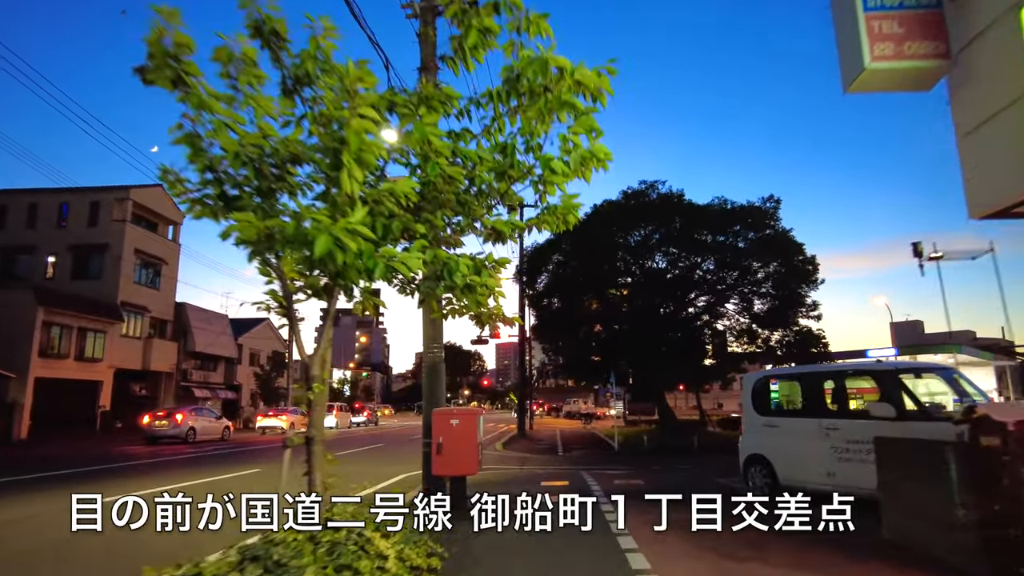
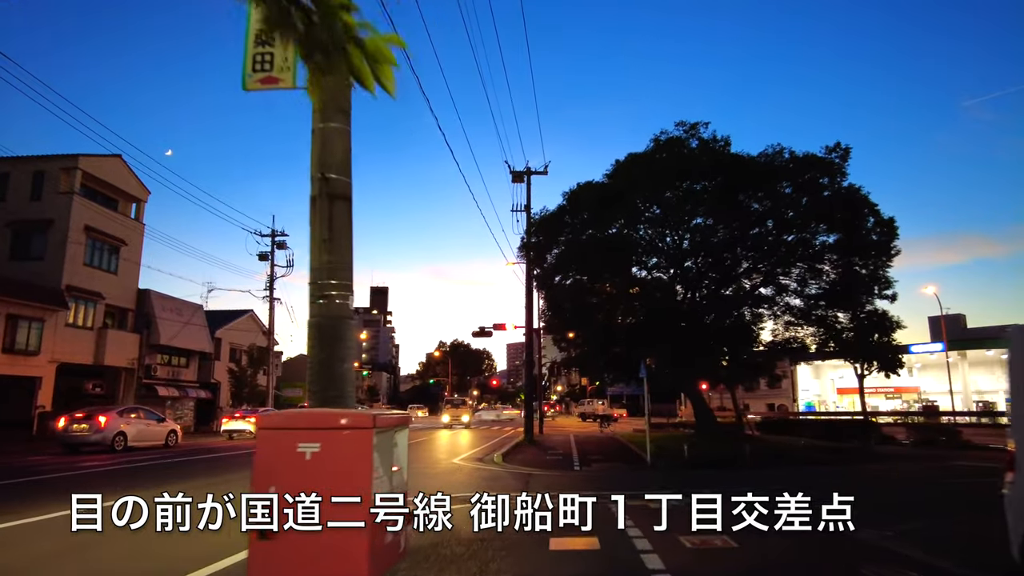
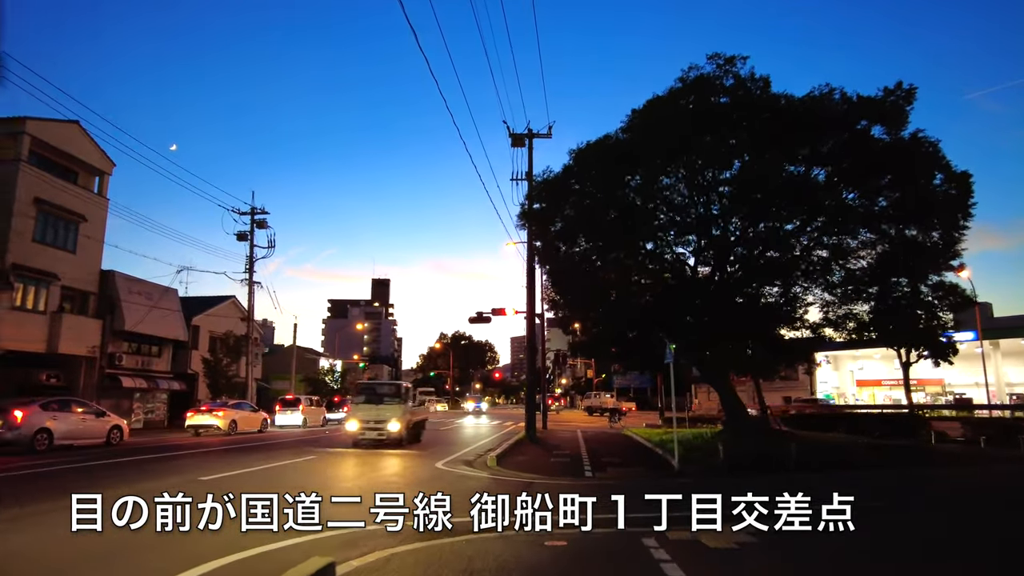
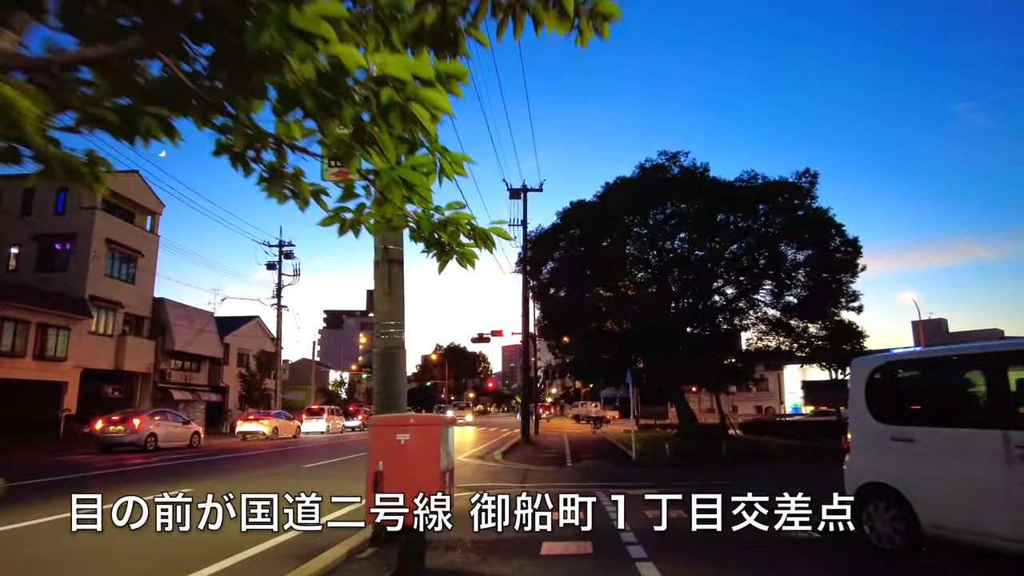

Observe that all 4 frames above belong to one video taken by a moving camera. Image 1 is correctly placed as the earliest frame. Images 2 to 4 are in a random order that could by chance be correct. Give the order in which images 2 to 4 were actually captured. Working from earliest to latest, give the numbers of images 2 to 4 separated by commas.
4, 2, 3
